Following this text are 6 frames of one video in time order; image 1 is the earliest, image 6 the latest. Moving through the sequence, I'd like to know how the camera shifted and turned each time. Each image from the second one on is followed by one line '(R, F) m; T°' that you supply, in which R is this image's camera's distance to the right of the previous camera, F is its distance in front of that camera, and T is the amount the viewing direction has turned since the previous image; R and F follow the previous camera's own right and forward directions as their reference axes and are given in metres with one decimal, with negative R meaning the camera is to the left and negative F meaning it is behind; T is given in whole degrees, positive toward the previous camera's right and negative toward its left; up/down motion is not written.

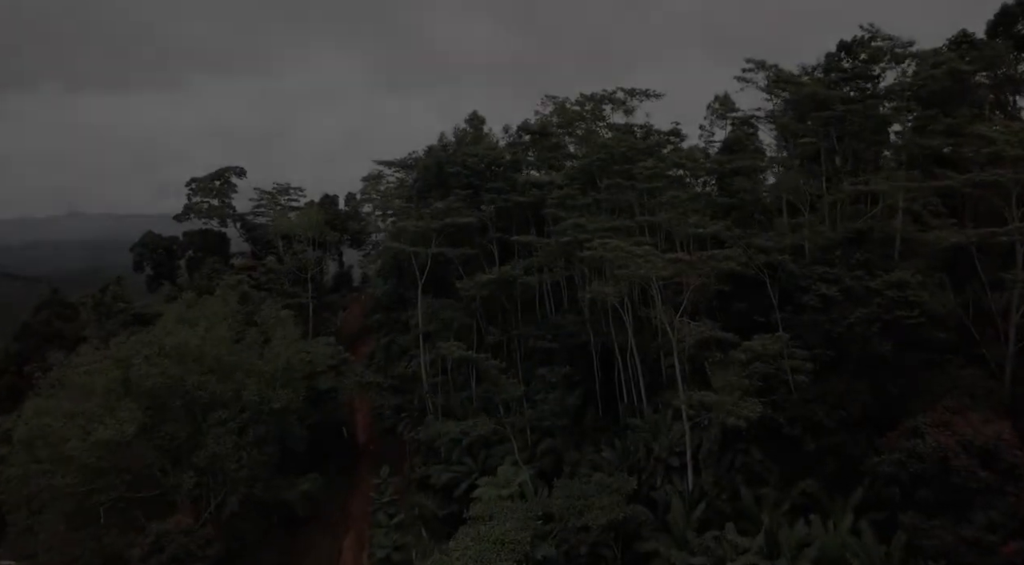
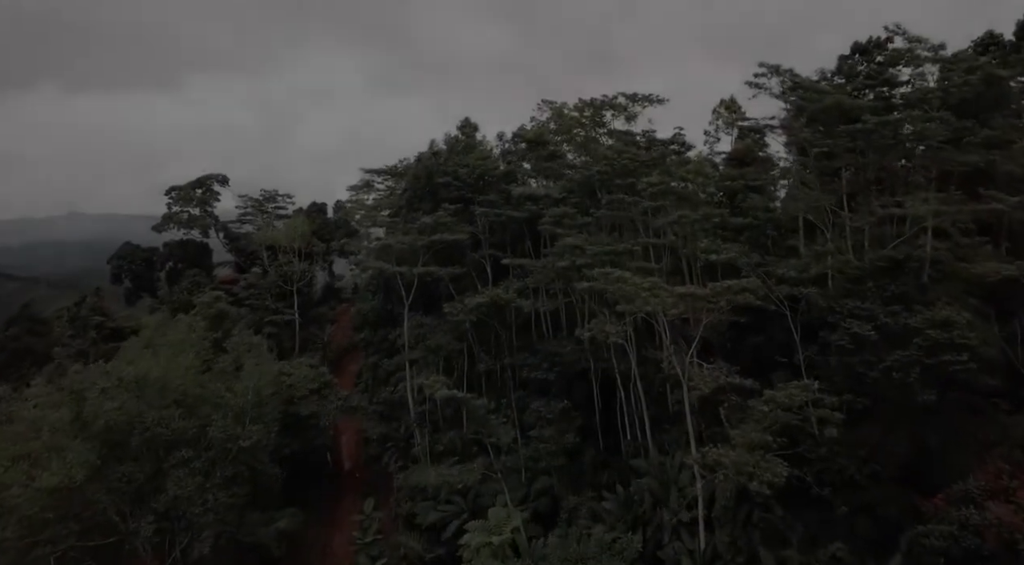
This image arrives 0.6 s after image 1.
(+0.2, +2.2) m; 0°
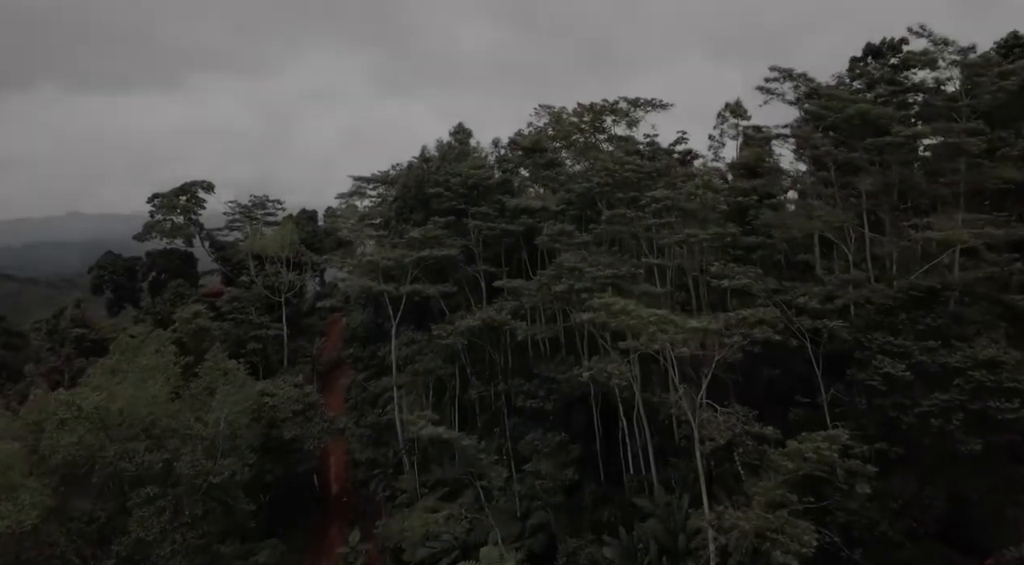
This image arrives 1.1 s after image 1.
(+0.2, +1.7) m; 0°
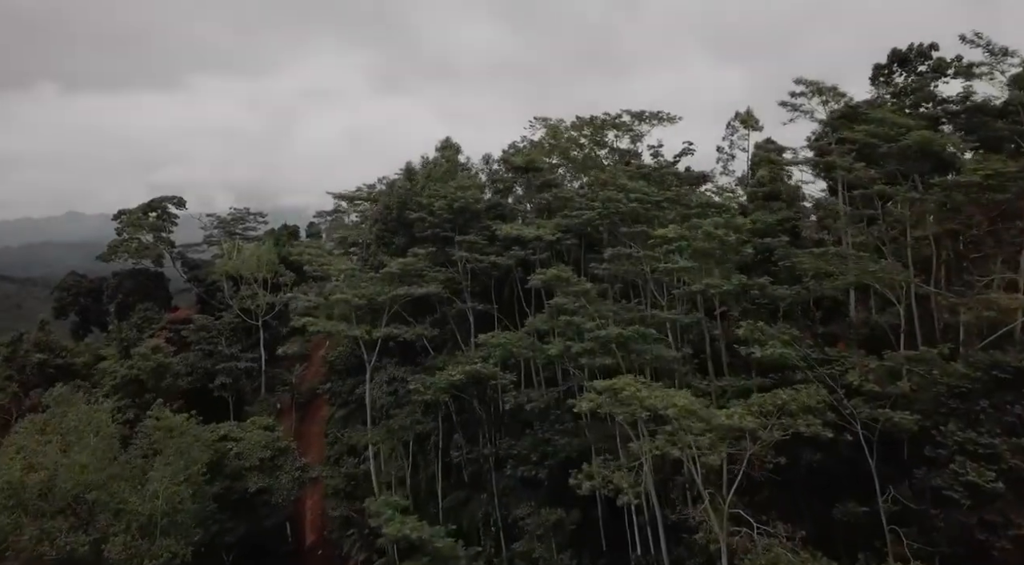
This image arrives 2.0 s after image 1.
(+0.3, +3.0) m; 0°
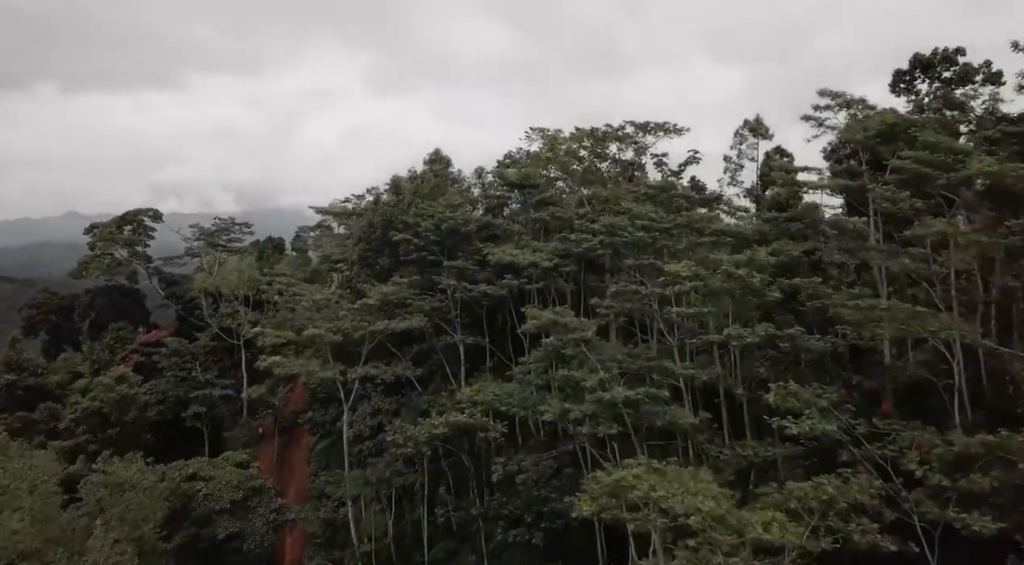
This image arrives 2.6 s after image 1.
(+0.2, +2.2) m; 0°
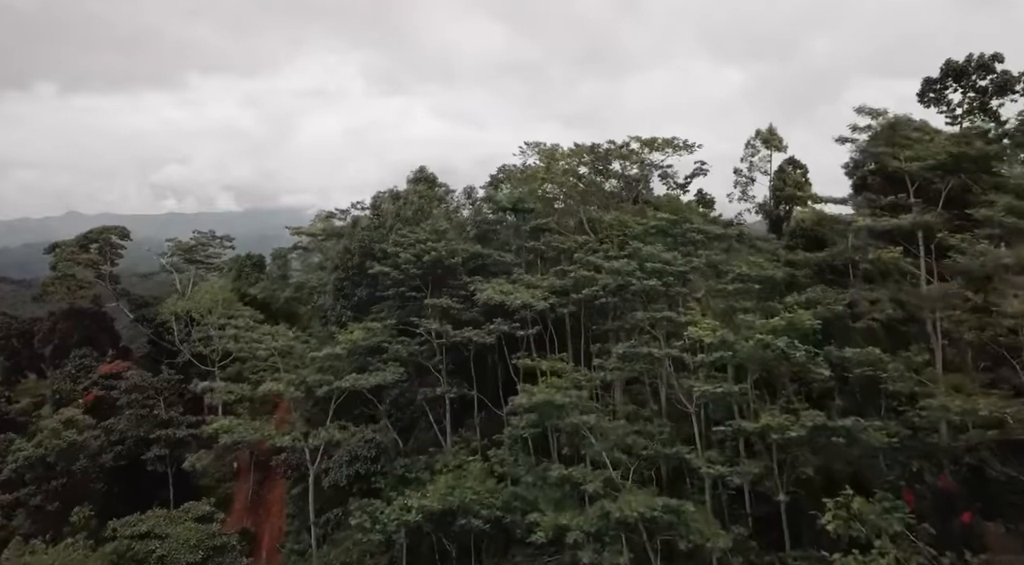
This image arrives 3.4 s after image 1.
(+0.2, +2.7) m; 0°
